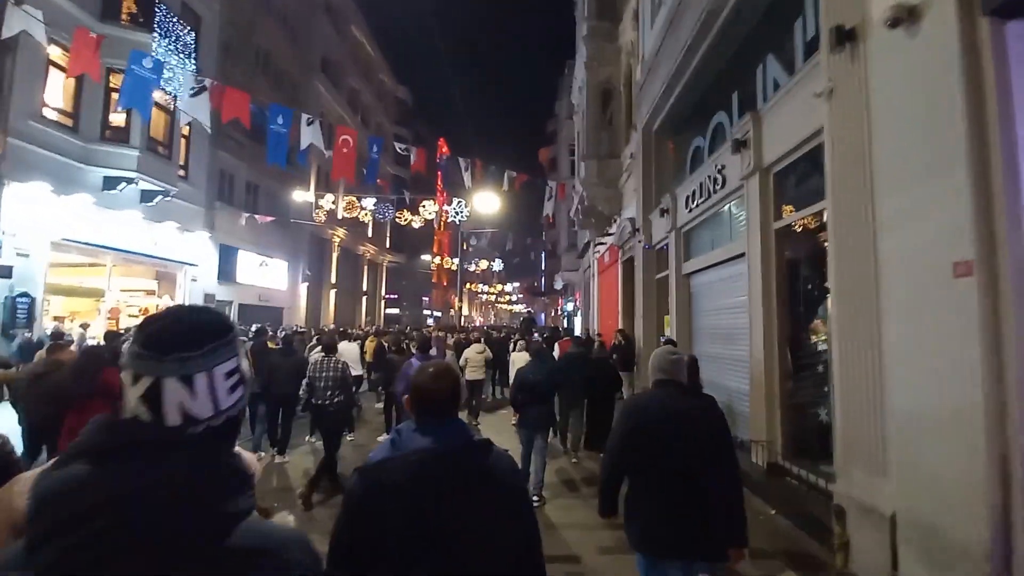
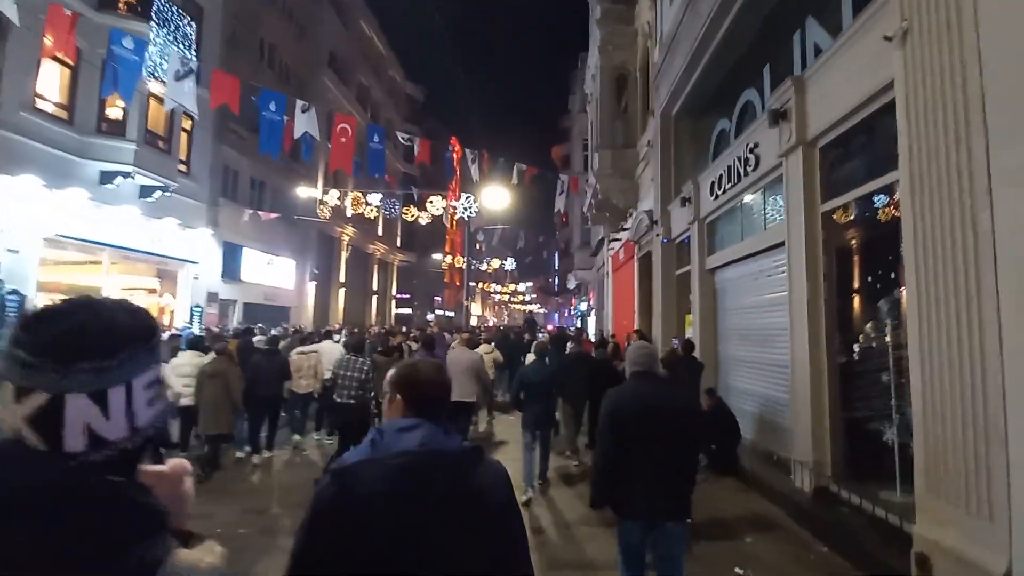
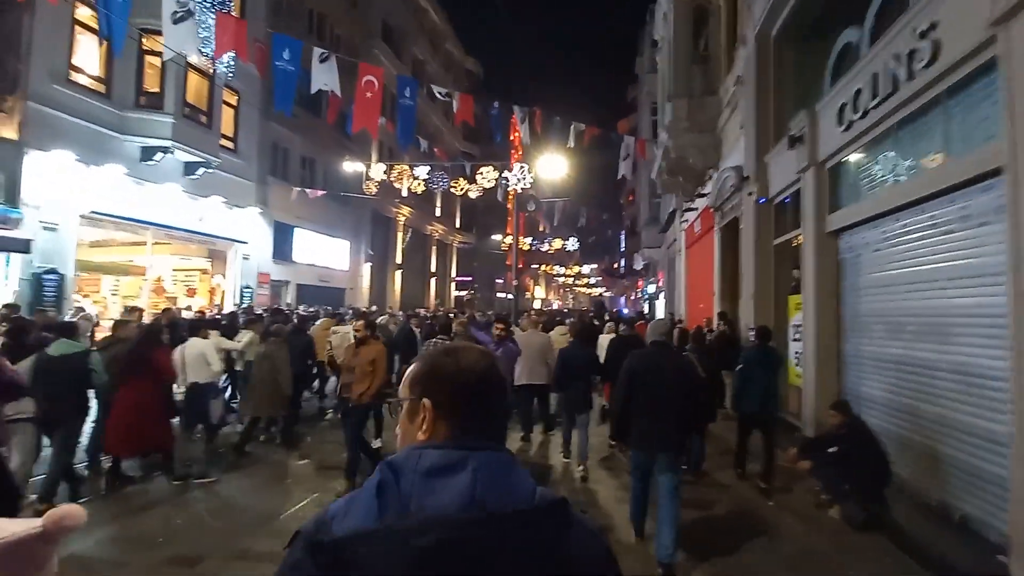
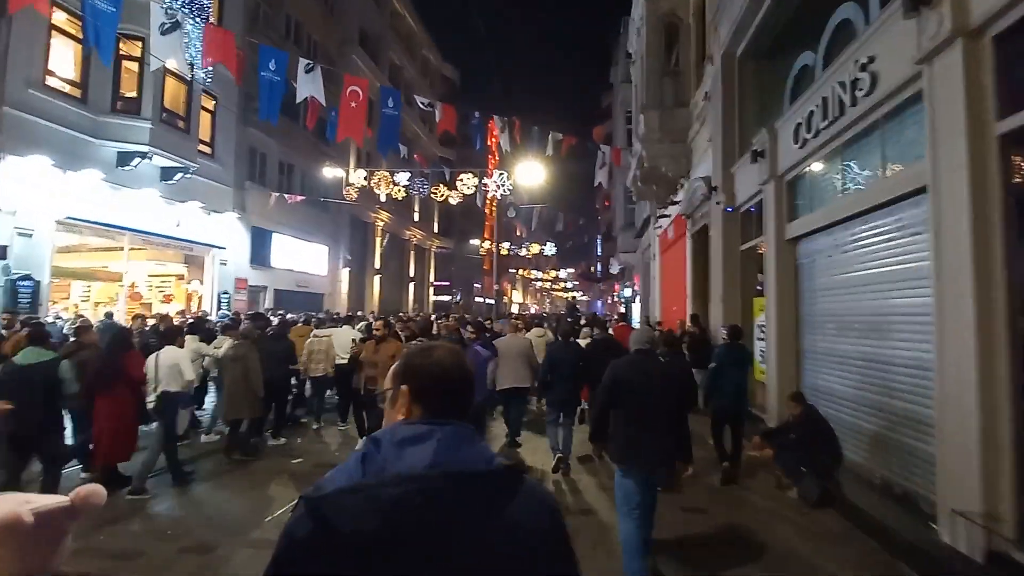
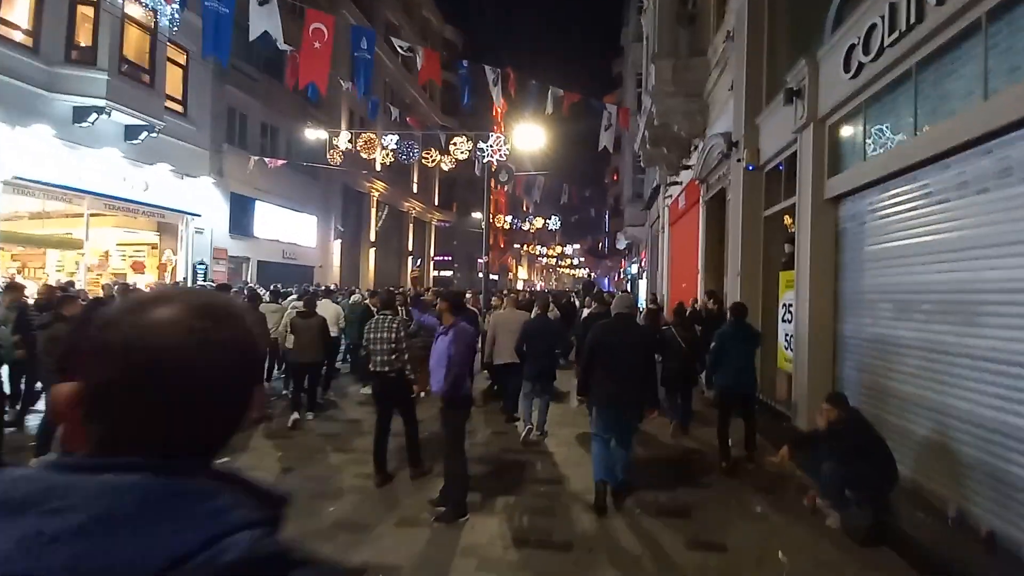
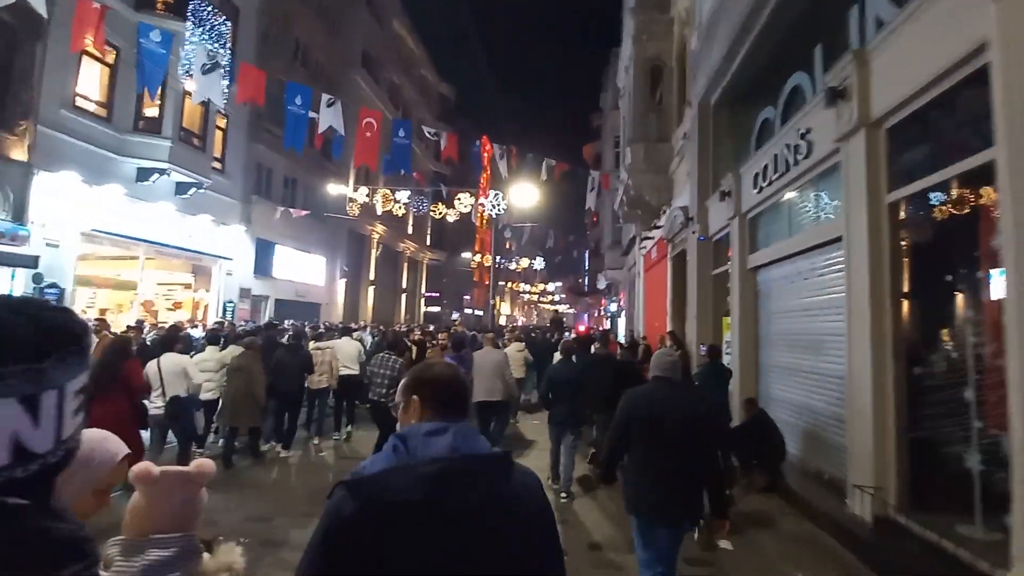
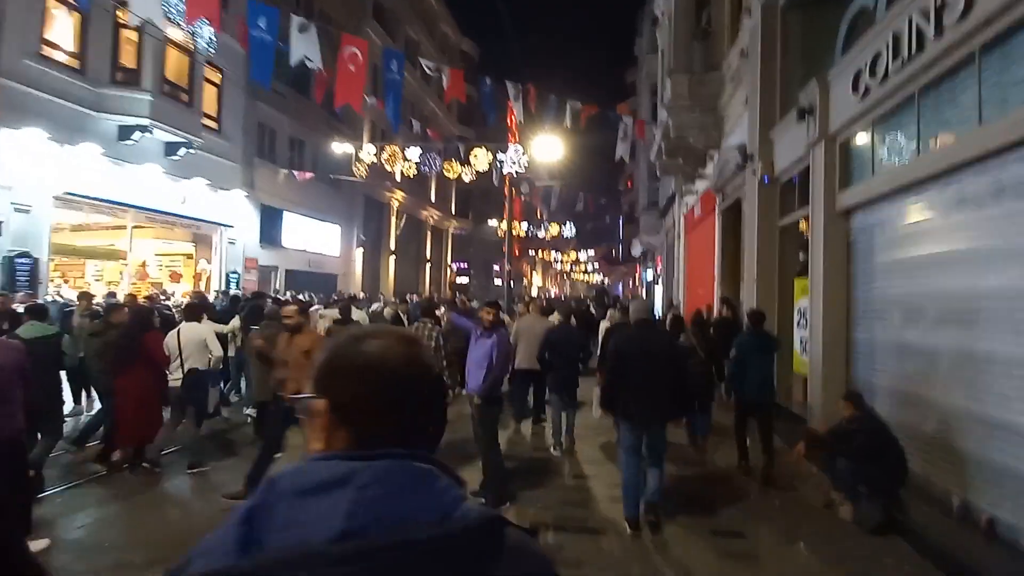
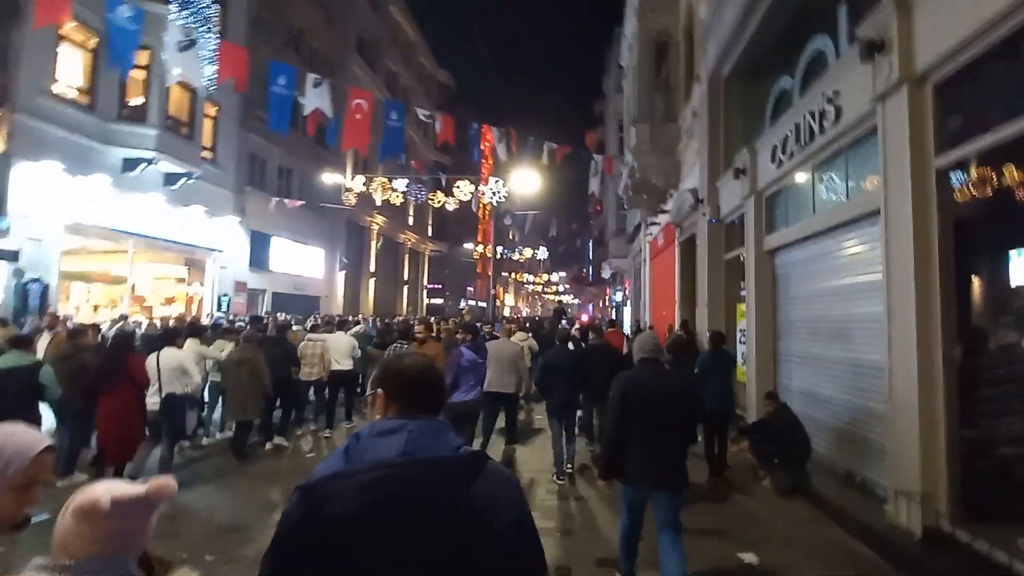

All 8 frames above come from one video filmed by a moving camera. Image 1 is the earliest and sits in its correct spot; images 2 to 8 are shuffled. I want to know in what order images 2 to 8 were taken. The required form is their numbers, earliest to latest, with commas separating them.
2, 6, 8, 4, 3, 7, 5
